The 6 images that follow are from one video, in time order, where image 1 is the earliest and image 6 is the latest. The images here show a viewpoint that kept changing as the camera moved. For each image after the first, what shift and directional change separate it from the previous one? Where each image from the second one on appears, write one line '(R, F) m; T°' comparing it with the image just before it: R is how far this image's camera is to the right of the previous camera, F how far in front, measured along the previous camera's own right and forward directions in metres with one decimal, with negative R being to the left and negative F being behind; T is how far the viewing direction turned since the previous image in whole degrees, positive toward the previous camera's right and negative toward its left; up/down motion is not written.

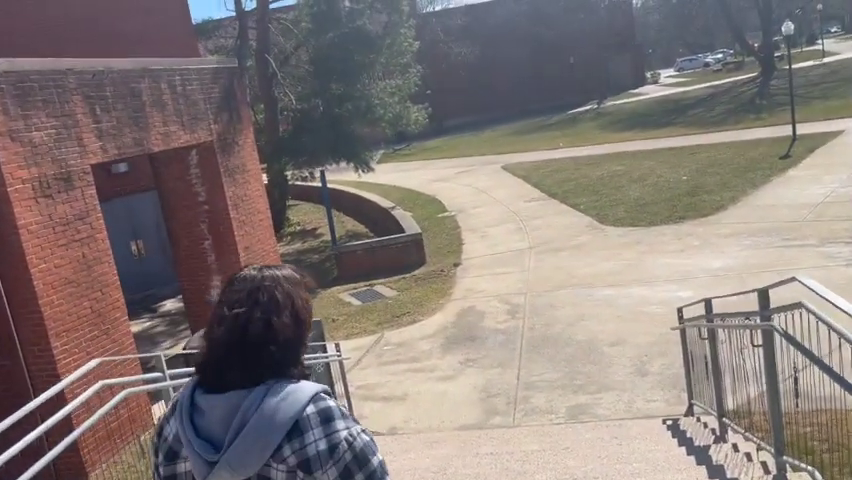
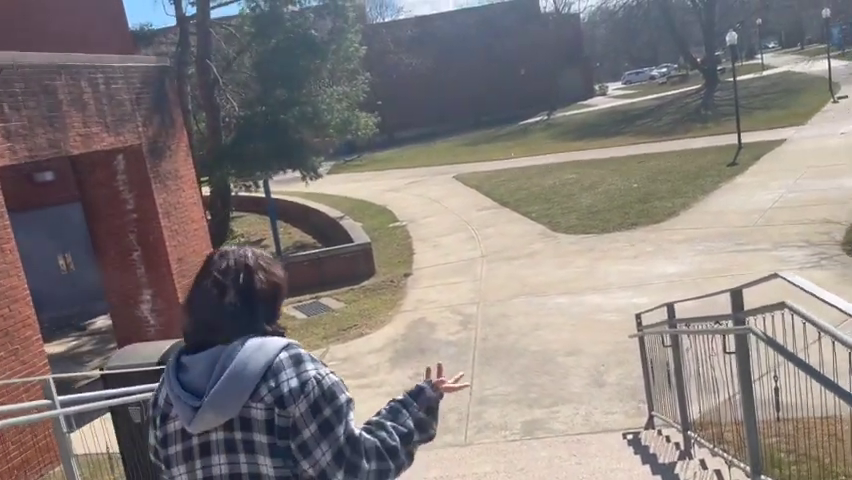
(+0.1, +0.5) m; +4°
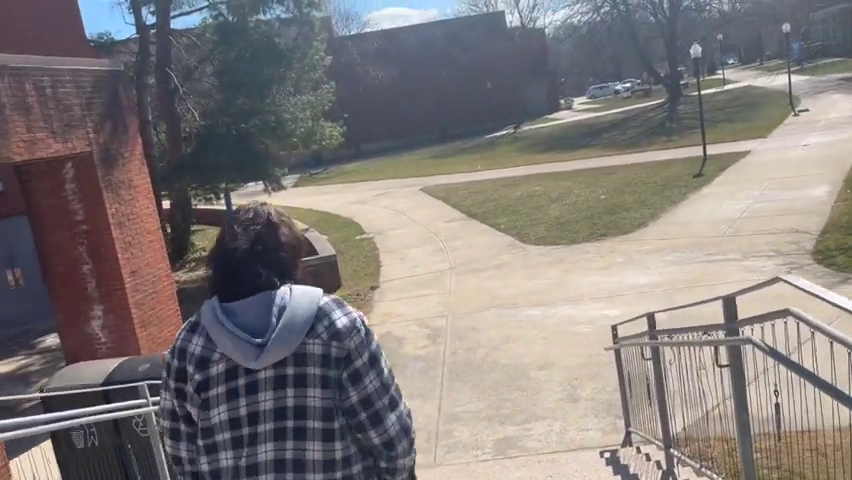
(0.0, +0.3) m; +3°
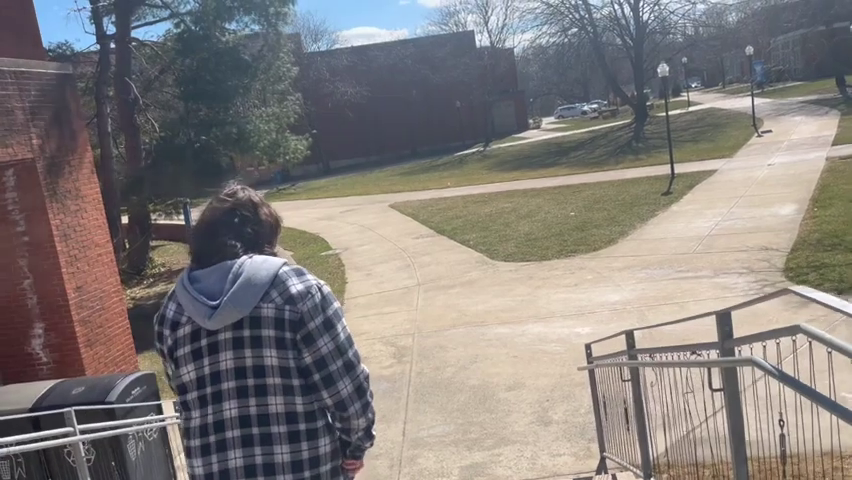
(0.0, +0.4) m; +3°
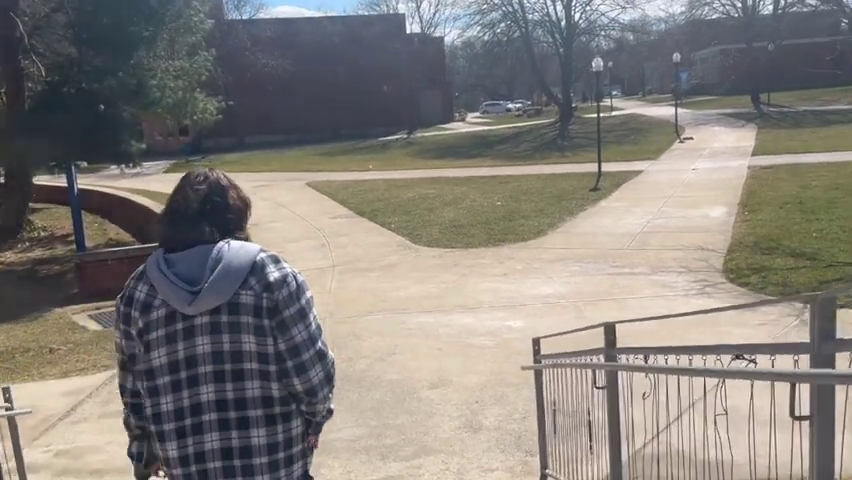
(0.0, +1.1) m; +7°
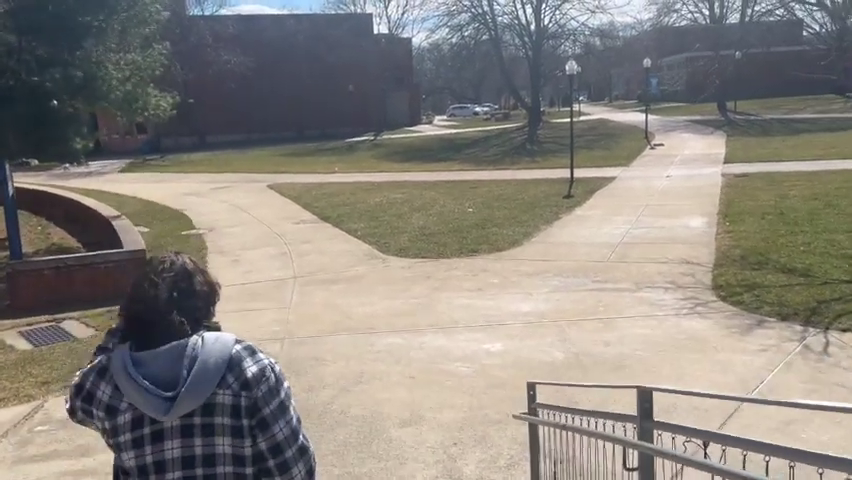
(-0.1, +0.8) m; +3°
